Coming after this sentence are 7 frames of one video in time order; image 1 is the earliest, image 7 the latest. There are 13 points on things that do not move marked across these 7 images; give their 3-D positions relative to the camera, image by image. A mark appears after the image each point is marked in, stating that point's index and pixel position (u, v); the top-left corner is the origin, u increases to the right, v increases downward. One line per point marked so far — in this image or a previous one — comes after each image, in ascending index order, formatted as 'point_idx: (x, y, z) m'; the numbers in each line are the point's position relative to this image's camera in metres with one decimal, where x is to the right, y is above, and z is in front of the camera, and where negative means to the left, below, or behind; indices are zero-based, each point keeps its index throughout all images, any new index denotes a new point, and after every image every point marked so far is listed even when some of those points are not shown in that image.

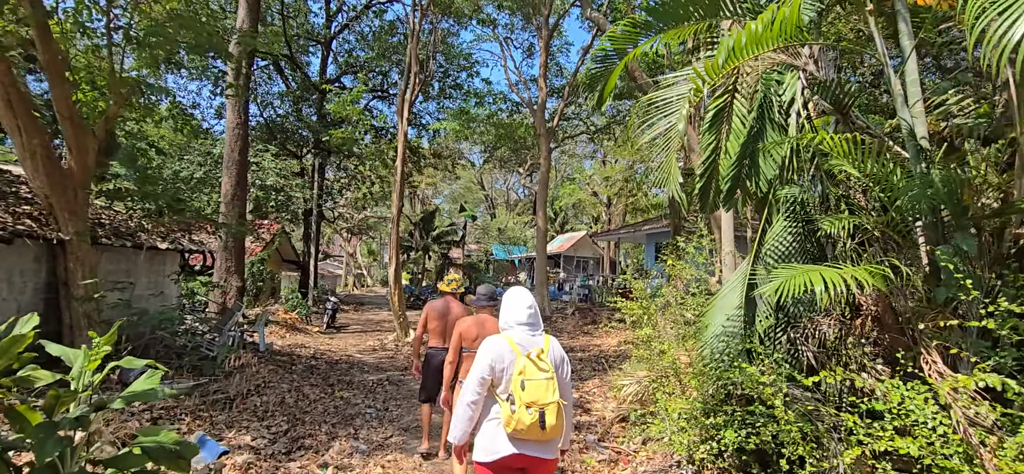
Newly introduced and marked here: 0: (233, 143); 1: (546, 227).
0: (-6.8, +2.3, +12.4) m
1: (+1.2, +0.4, +18.8) m
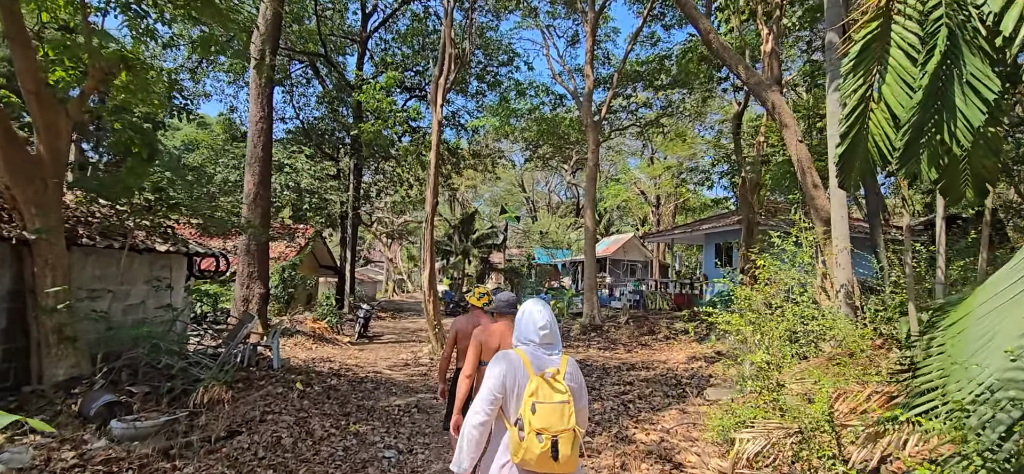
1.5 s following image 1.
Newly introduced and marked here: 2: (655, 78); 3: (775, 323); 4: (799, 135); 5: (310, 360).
0: (-5.8, +2.2, +11.5) m
1: (+2.8, +0.3, +17.2) m
2: (+5.5, +6.0, +19.7) m
3: (+2.9, -0.9, +5.6) m
4: (+4.2, +1.5, +7.4) m
5: (-3.9, -2.4, +9.9) m
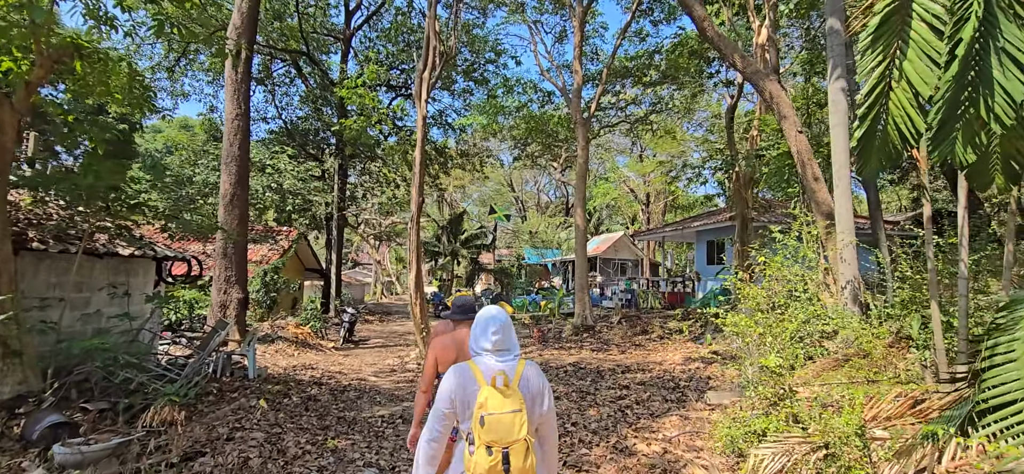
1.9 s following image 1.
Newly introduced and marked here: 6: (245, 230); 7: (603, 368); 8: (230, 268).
0: (-6.0, +2.1, +11.0) m
1: (+2.4, +0.4, +16.9) m
2: (+5.0, +6.1, +19.5) m
3: (+2.8, -0.9, +5.3) m
4: (+4.0, +1.5, +7.1) m
5: (-4.1, -2.4, +9.4) m
6: (-5.6, +0.2, +10.8) m
7: (+1.6, -2.3, +9.1) m
8: (-5.9, -0.7, +10.7) m
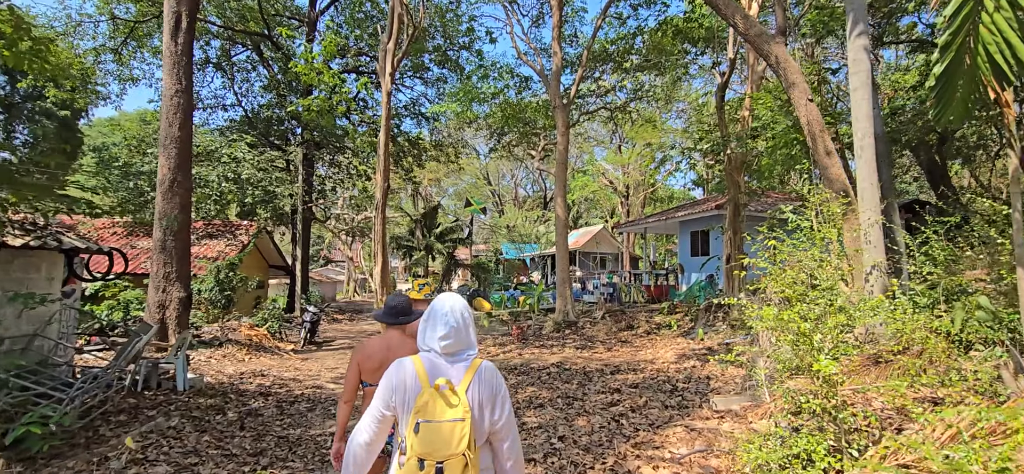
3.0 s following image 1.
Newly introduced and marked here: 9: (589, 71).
0: (-6.5, +2.3, +9.8) m
1: (+1.7, +0.6, +16.0) m
2: (+4.1, +6.4, +18.7) m
3: (+2.5, -0.7, +4.4) m
4: (+3.7, +1.8, +6.3) m
5: (-4.4, -2.2, +8.3) m
6: (-6.1, +0.3, +9.6) m
7: (+1.2, -2.1, +8.2) m
8: (-6.3, -0.5, +9.5) m
9: (+2.9, +6.3, +19.6) m
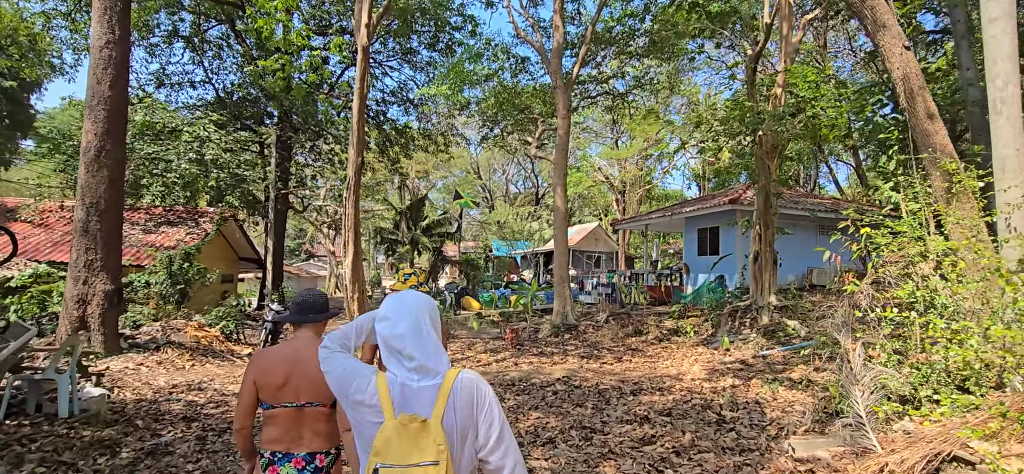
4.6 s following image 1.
0: (-6.5, +2.6, +8.1) m
1: (+1.5, +0.8, +14.5) m
2: (+4.0, +6.6, +17.2) m
3: (+2.6, -0.5, +3.0) m
4: (+3.7, +1.9, +4.9) m
5: (-4.5, -2.0, +6.7) m
6: (-6.1, +0.6, +7.9) m
7: (+1.2, -1.9, +6.7) m
8: (-6.4, -0.2, +7.8) m
9: (+2.8, +6.4, +18.2) m
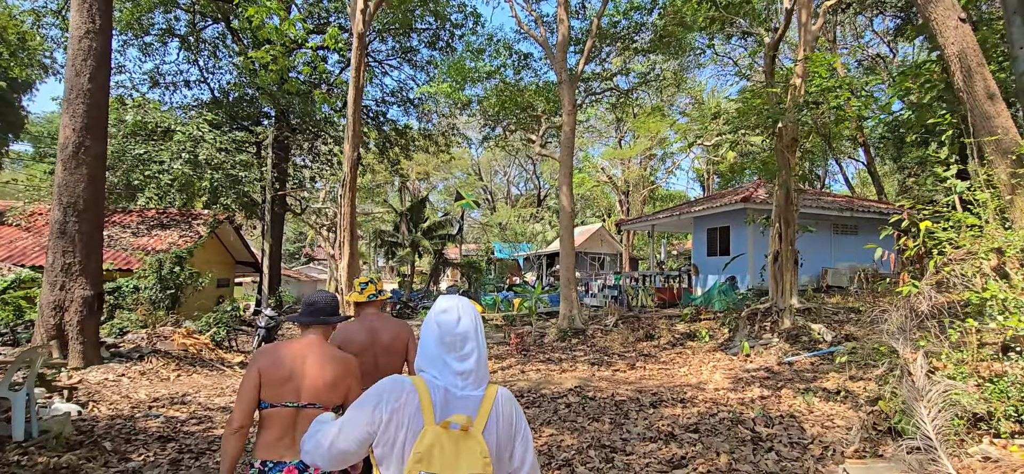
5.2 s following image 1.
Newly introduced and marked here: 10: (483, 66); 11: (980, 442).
0: (-6.4, +2.6, +7.6) m
1: (+1.6, +0.8, +14.0) m
2: (+4.0, +6.5, +16.7) m
3: (+2.7, -0.5, +2.5) m
4: (+3.8, +1.9, +4.4) m
5: (-4.4, -2.0, +6.2) m
6: (-6.0, +0.6, +7.4) m
7: (+1.3, -1.9, +6.2) m
8: (-6.3, -0.2, +7.3) m
9: (+2.8, +6.4, +17.7) m
10: (-1.0, +5.8, +17.4) m
11: (+3.1, -1.4, +3.4) m
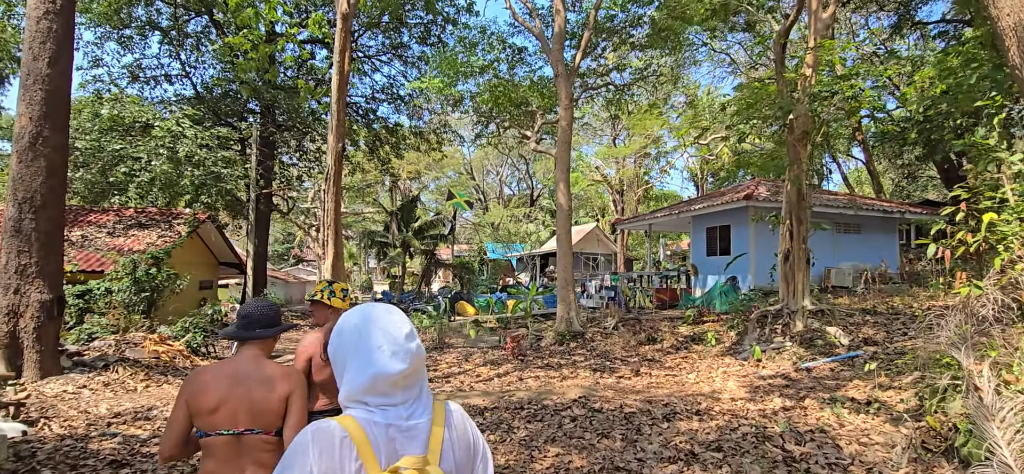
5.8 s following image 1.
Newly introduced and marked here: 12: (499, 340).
0: (-6.4, +2.6, +7.0) m
1: (+1.5, +0.8, +13.5) m
2: (+3.9, +6.6, +16.3) m
3: (+2.7, -0.5, +2.0) m
4: (+3.8, +1.9, +3.9) m
5: (-4.4, -2.0, +5.6) m
6: (-6.0, +0.6, +6.8) m
7: (+1.3, -1.9, +5.7) m
8: (-6.3, -0.2, +6.7) m
9: (+2.6, +6.4, +17.2) m
10: (-1.2, +5.9, +16.9) m
11: (+3.1, -1.3, +2.9) m
12: (-0.3, -2.4, +12.2) m
